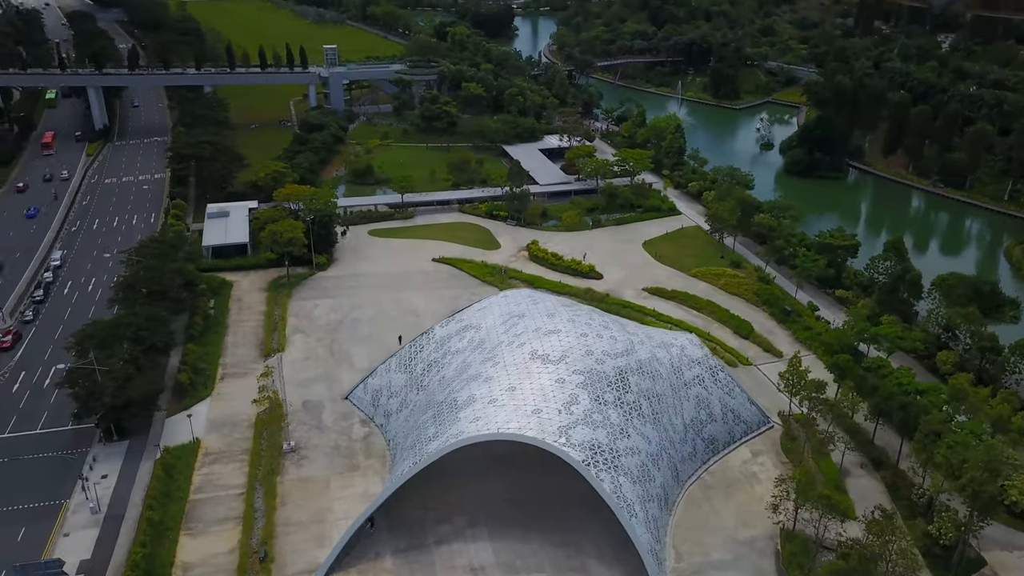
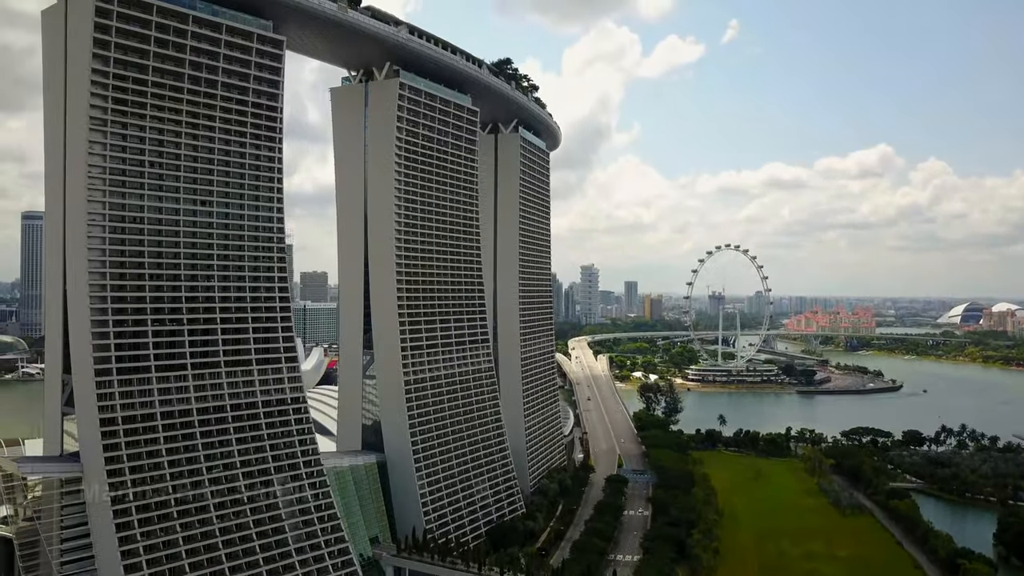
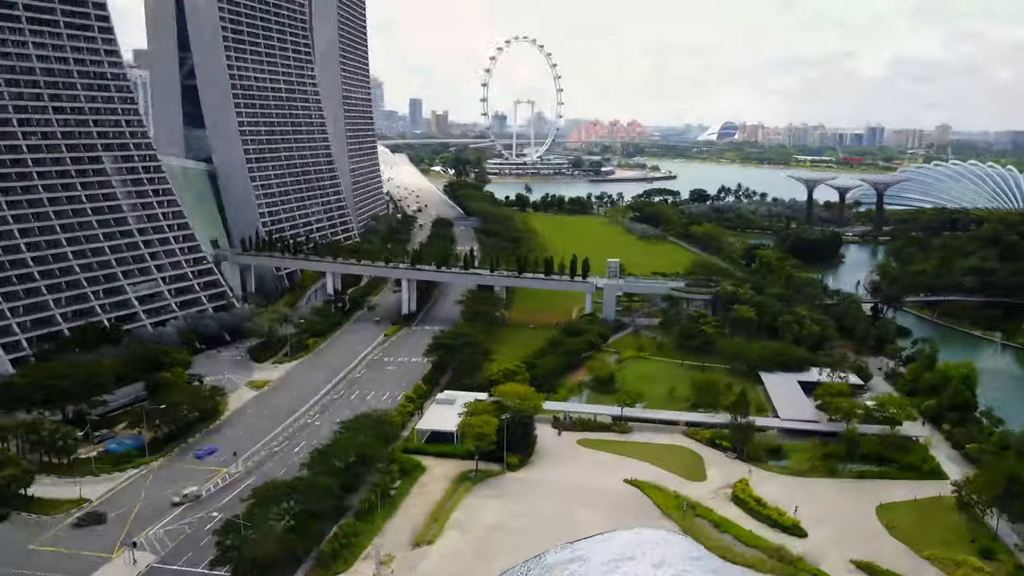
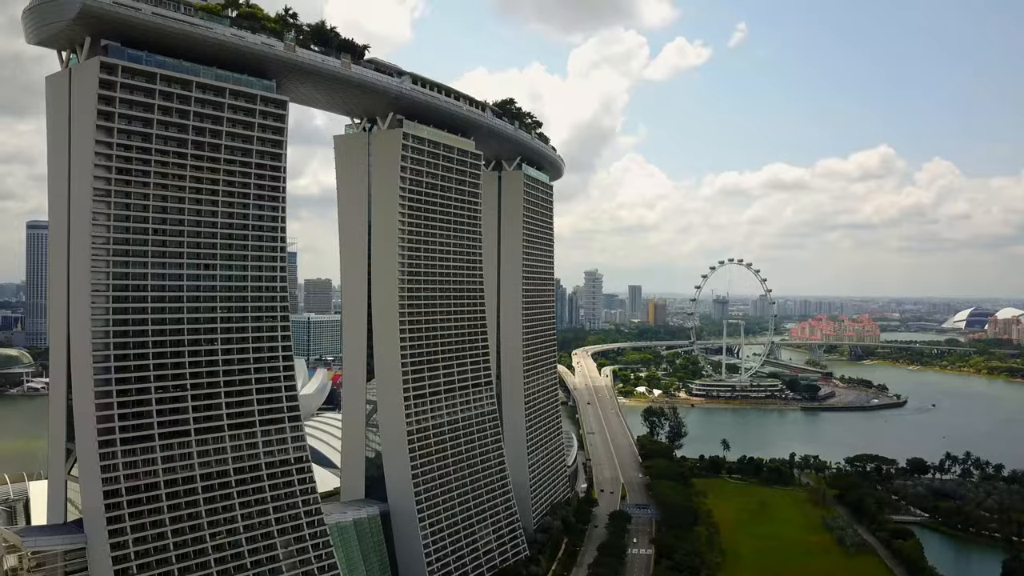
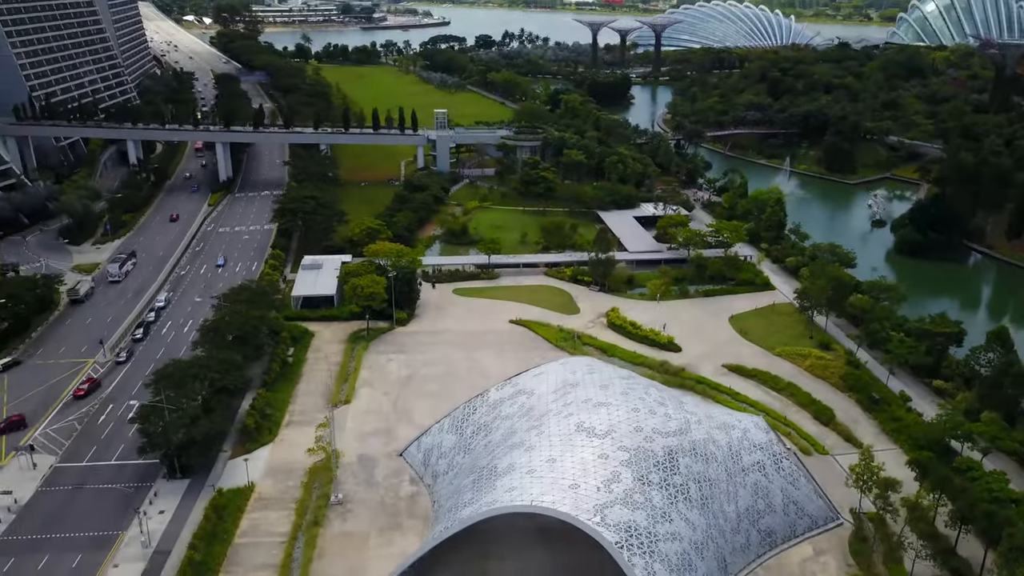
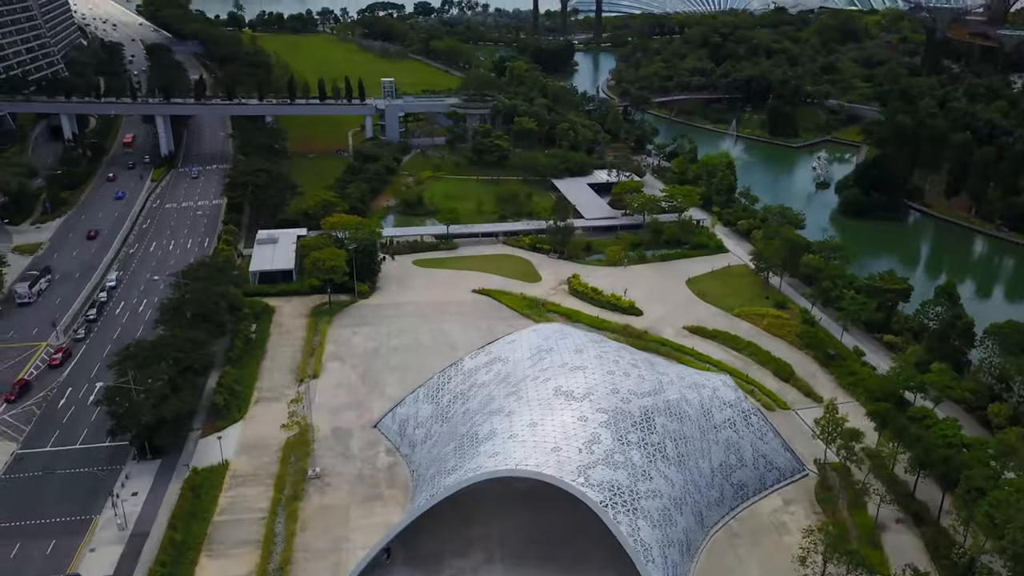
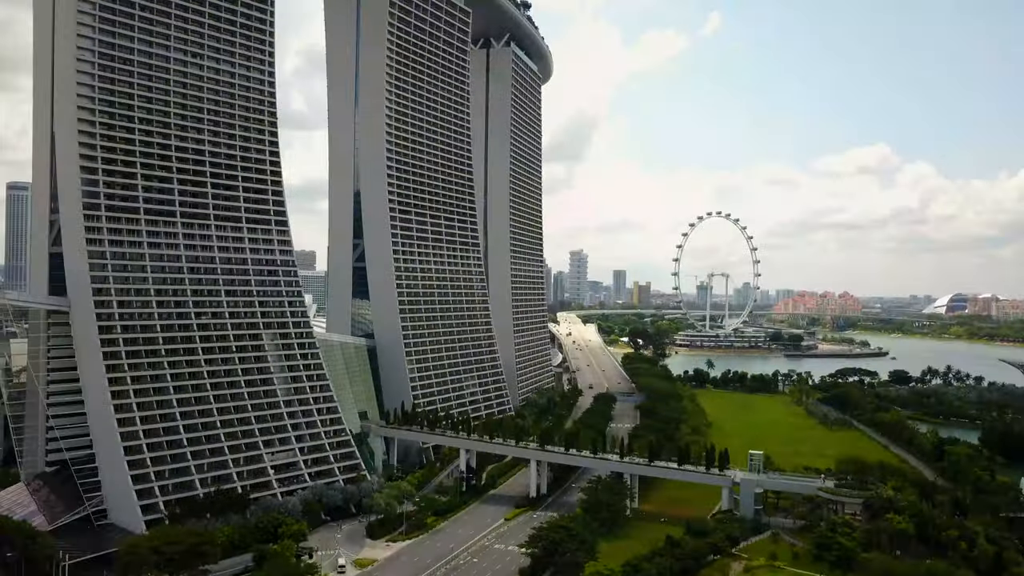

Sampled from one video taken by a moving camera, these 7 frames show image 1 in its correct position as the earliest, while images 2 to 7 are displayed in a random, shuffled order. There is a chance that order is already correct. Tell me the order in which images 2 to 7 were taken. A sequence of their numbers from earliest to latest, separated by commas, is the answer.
6, 5, 3, 7, 2, 4
